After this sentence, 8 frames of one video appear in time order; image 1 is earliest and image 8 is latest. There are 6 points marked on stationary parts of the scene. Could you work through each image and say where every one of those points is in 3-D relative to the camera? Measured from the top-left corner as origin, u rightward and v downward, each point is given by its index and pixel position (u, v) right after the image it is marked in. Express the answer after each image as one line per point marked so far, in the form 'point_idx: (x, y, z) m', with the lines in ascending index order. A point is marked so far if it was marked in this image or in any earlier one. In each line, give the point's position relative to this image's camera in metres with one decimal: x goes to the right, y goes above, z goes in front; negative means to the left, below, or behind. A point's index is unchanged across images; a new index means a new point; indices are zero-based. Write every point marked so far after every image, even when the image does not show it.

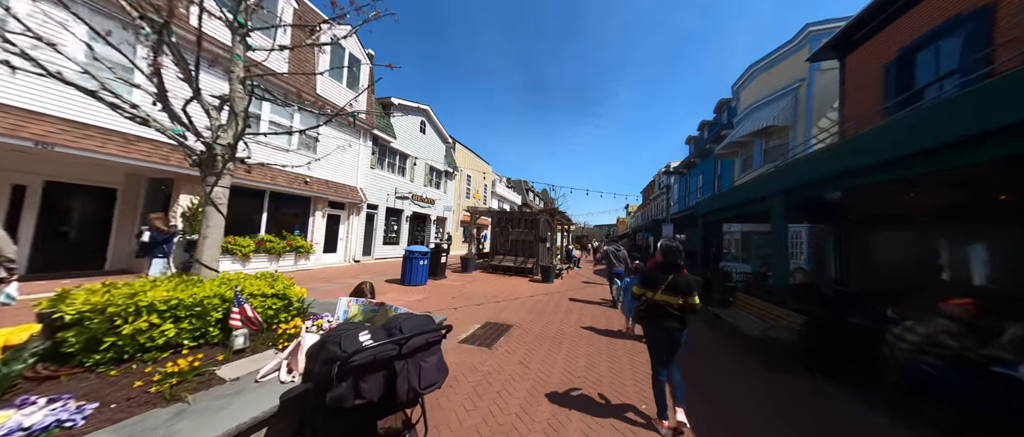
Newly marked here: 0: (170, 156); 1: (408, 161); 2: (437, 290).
0: (-7.8, +1.4, +6.4) m
1: (-5.8, +3.2, +15.2) m
2: (-2.2, -2.0, +8.0) m
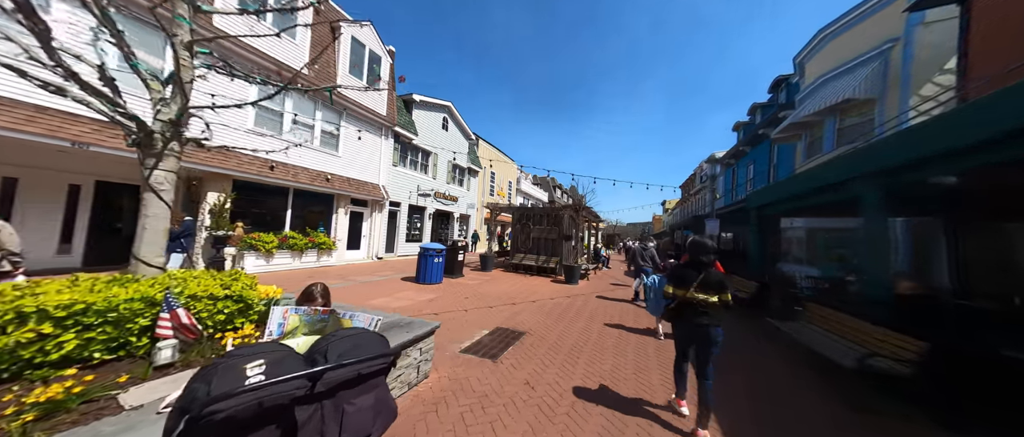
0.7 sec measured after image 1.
0: (-7.5, +1.5, +6.6) m
1: (-4.5, +3.3, +15.2) m
2: (-1.7, -1.9, +7.6) m
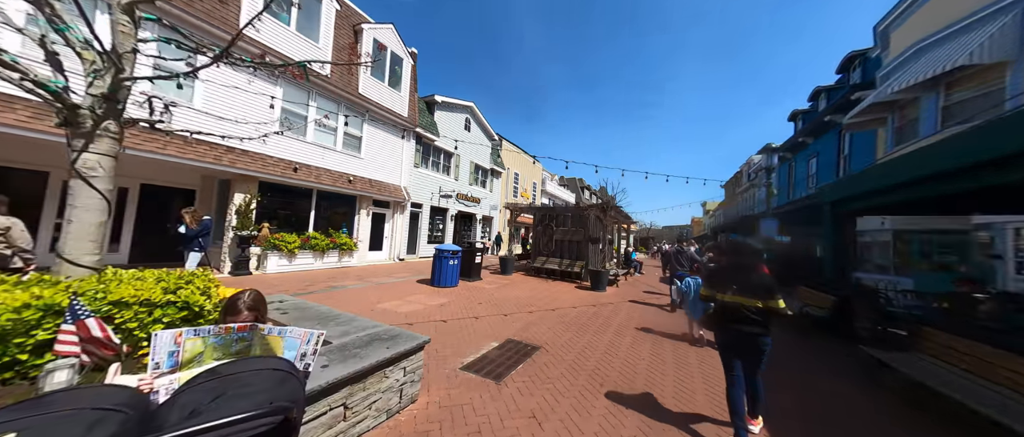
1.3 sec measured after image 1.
0: (-7.0, +1.5, +6.8) m
1: (-3.3, +3.2, +15.1) m
2: (-1.2, -1.9, +7.2) m
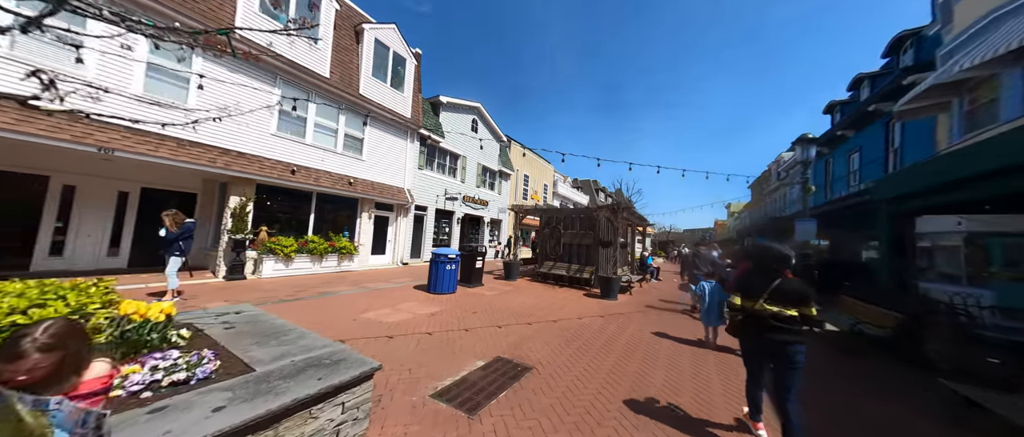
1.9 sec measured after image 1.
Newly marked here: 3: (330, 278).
0: (-7.1, +1.4, +6.7) m
1: (-2.8, +3.1, +14.7) m
2: (-1.2, -2.0, +6.7) m
3: (-5.2, -1.7, +7.9) m
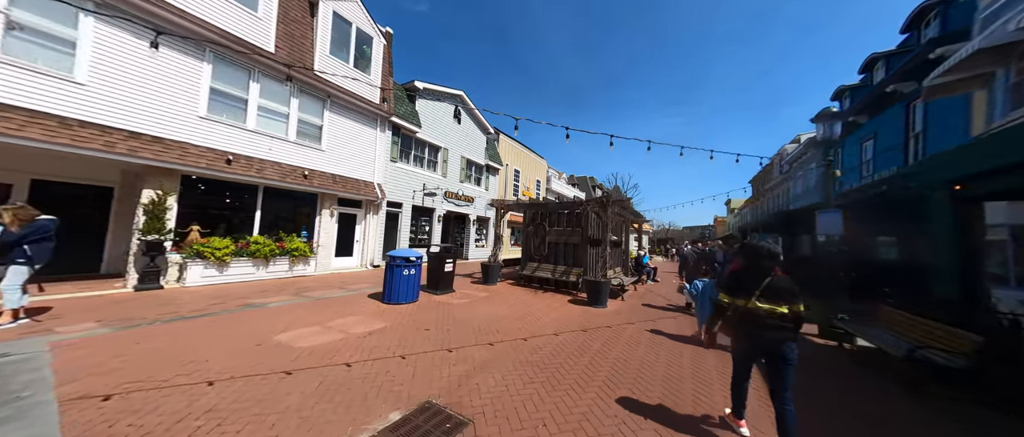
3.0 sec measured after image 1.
0: (-7.7, +1.5, +5.5) m
1: (-3.6, +3.2, +13.6) m
2: (-1.8, -1.9, +5.6) m
3: (-5.9, -1.6, +6.8) m
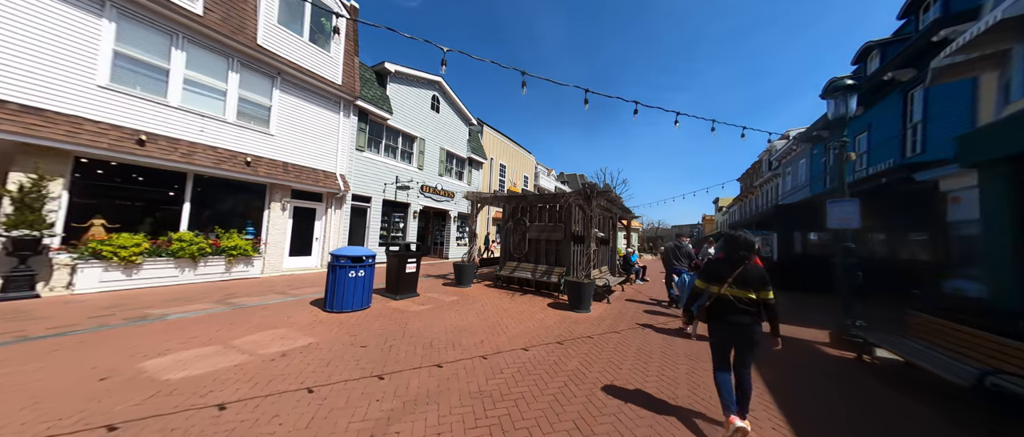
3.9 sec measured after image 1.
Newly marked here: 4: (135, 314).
0: (-8.3, +1.6, +4.4) m
1: (-4.4, +3.4, +12.6) m
2: (-2.4, -1.7, +4.6) m
3: (-6.5, -1.5, +5.7) m
4: (-5.7, -1.5, +4.3) m
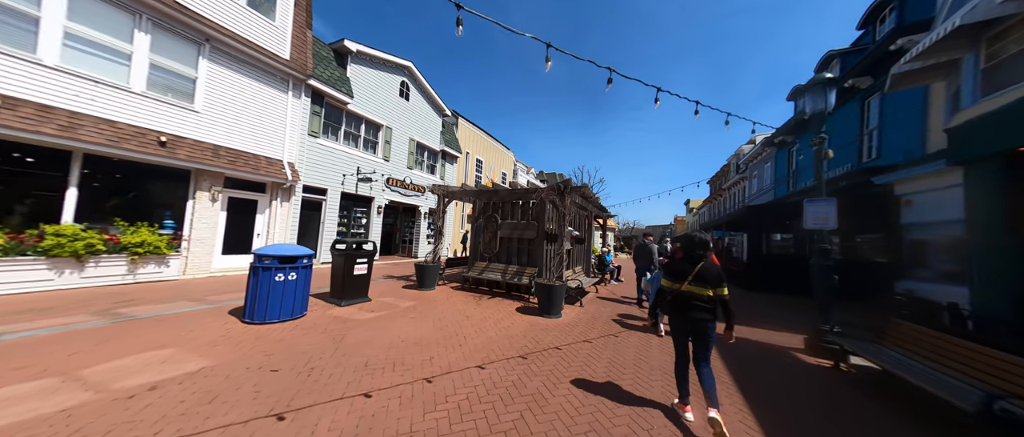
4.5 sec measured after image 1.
0: (-8.9, +1.8, +3.1) m
1: (-5.5, +3.6, +11.6) m
2: (-3.0, -1.6, +3.8) m
3: (-7.2, -1.3, +4.6) m
4: (-6.3, -1.3, +3.2) m
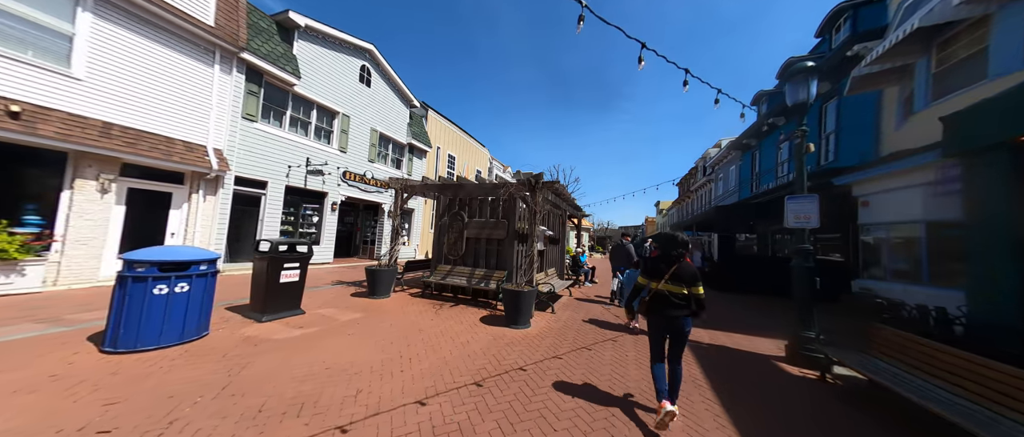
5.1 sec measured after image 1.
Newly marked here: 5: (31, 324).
0: (-9.3, +1.9, +1.6) m
1: (-6.6, +3.7, +10.3) m
2: (-3.6, -1.6, +2.8) m
3: (-7.7, -1.2, +3.3) m
4: (-6.8, -1.2, +2.0) m
5: (-6.2, -1.4, +3.6) m
